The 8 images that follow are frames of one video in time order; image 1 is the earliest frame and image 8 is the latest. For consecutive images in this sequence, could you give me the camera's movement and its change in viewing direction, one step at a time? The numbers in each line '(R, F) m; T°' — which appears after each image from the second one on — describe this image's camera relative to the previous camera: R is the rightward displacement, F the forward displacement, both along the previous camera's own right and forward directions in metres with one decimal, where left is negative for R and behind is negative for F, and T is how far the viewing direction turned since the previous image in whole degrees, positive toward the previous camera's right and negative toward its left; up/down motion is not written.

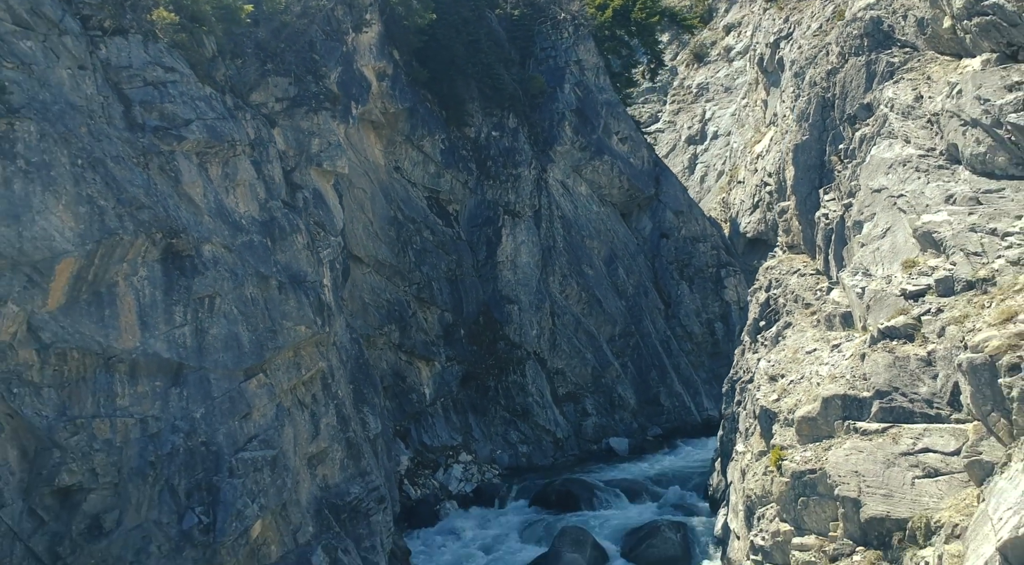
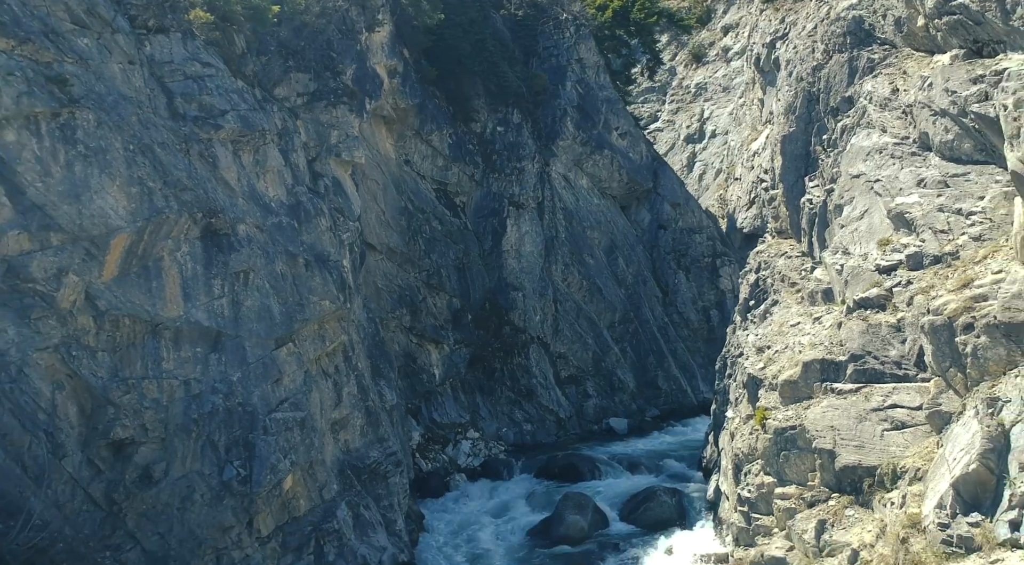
(-0.1, -1.4) m; 0°
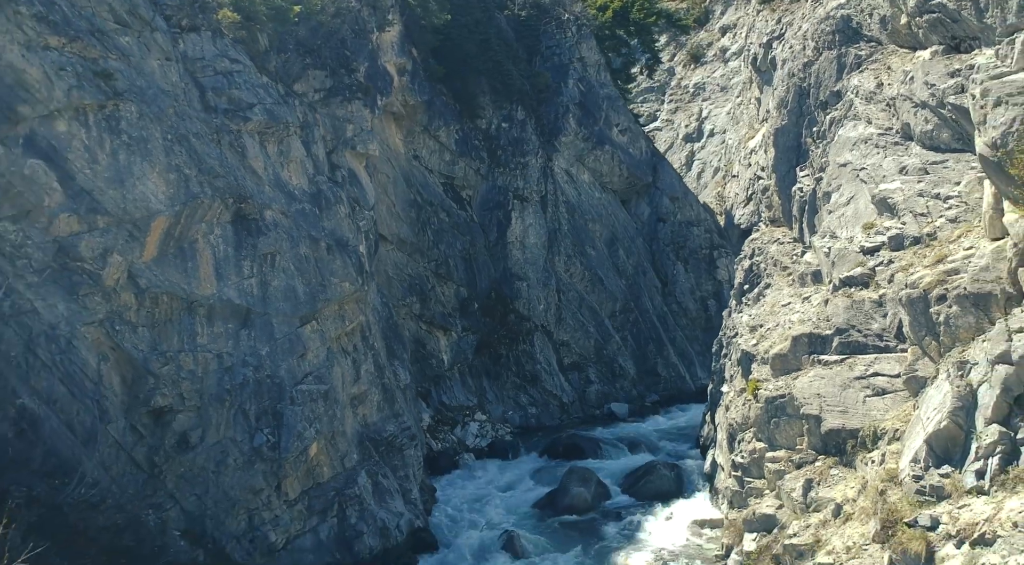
(-0.2, -1.2) m; 0°
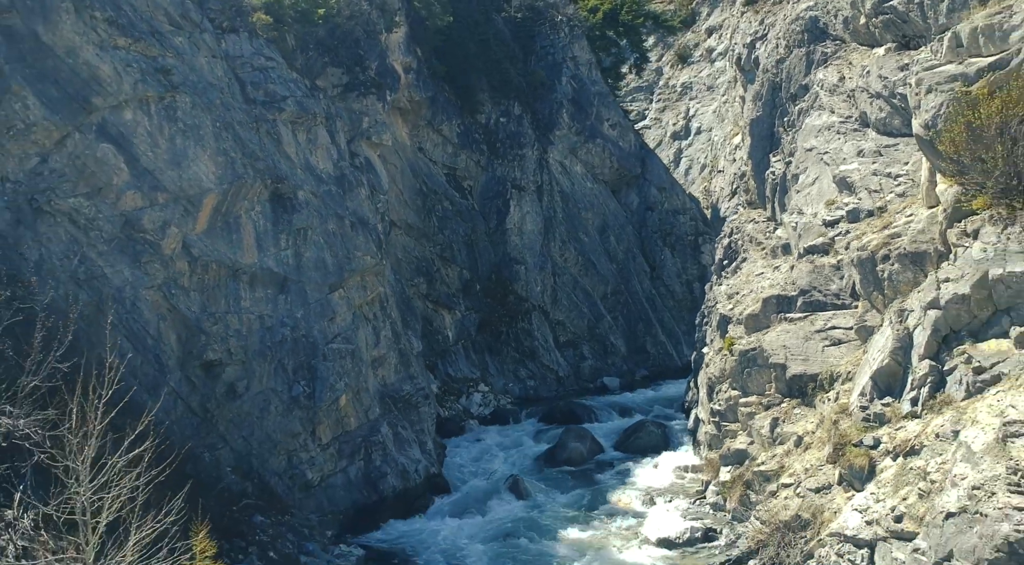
(-0.3, -2.3) m; +1°
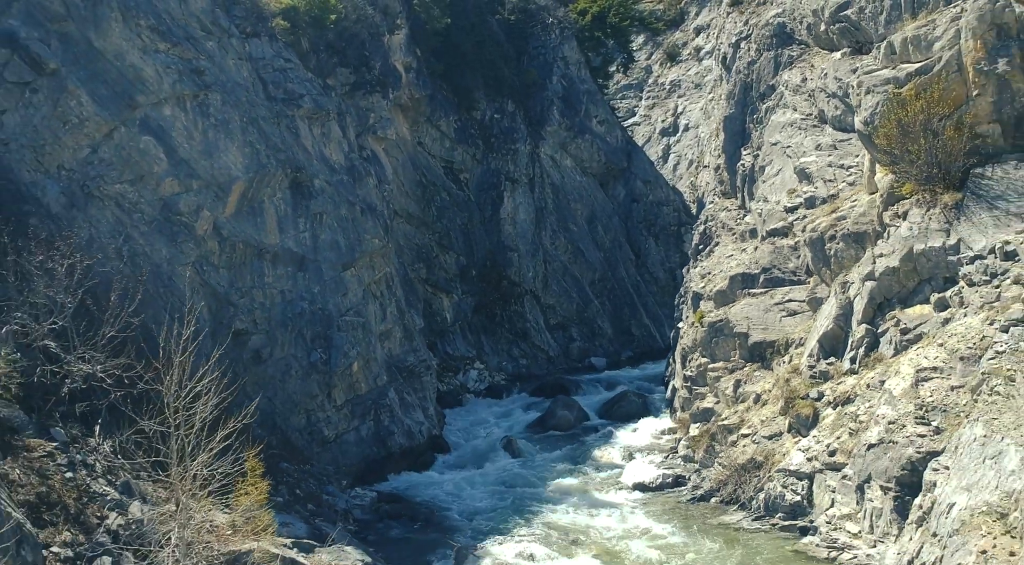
(0.0, -2.3) m; 0°
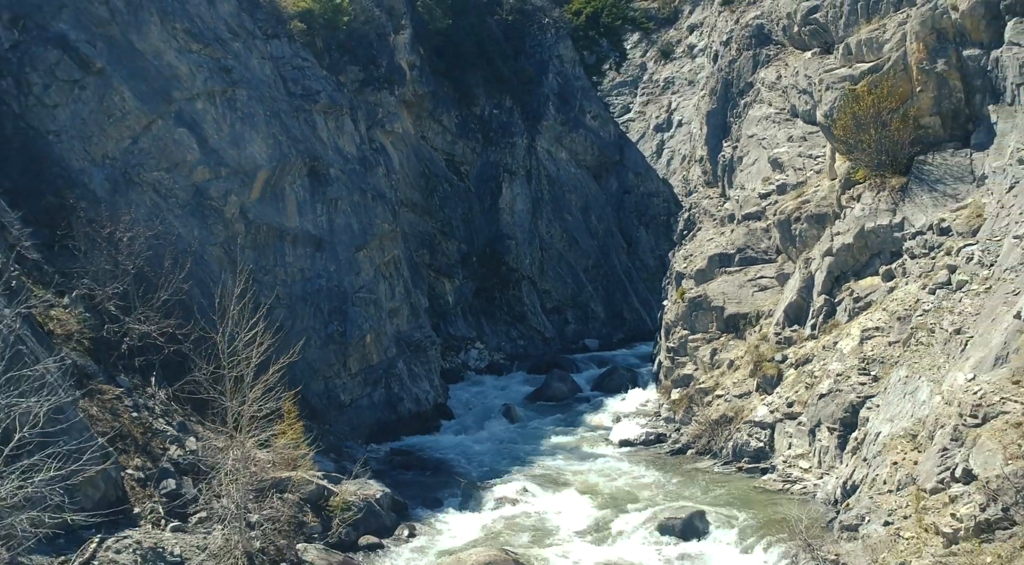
(0.0, -2.1) m; 0°
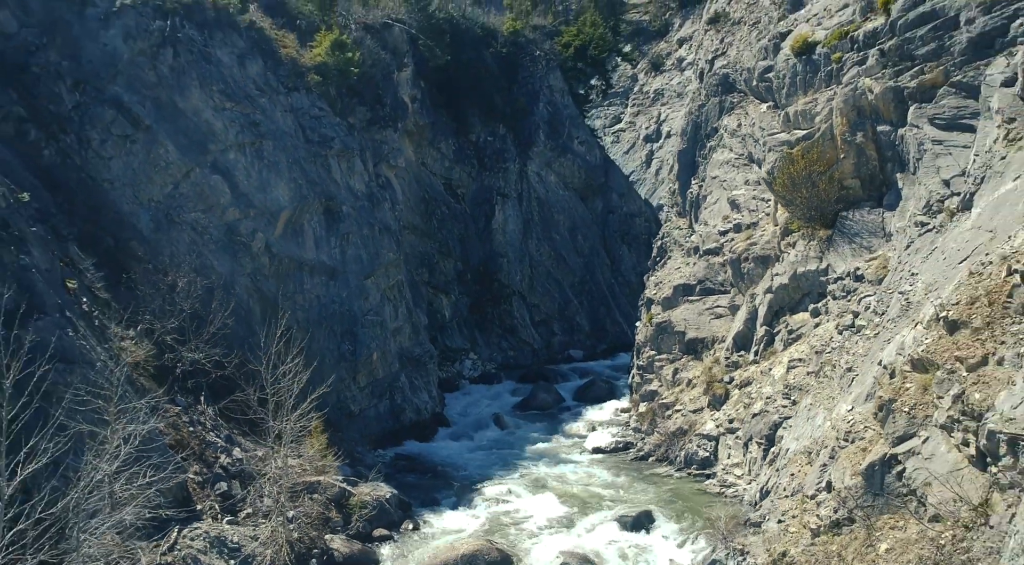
(+0.2, -3.4) m; 0°
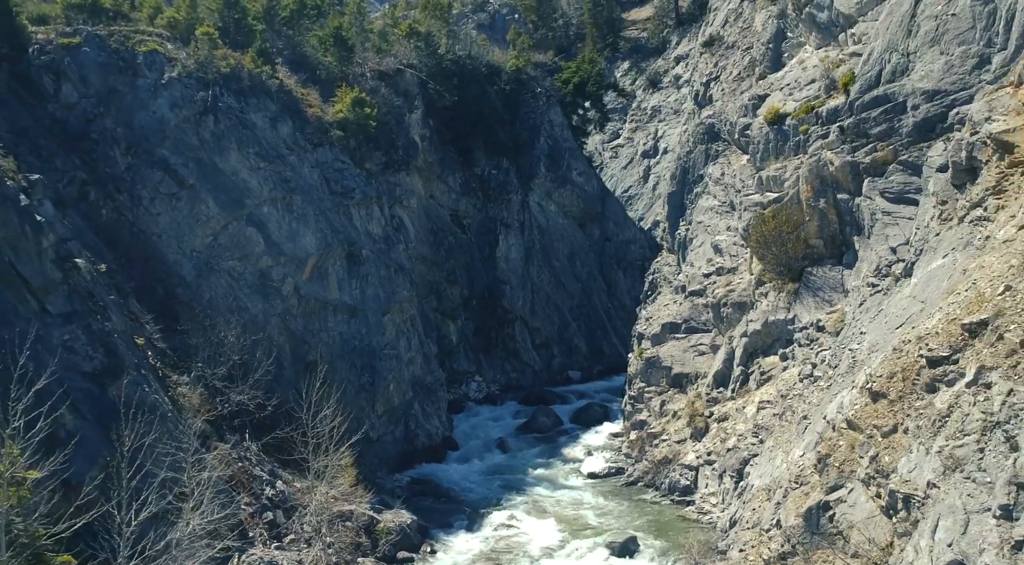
(-0.1, -2.8) m; 0°
